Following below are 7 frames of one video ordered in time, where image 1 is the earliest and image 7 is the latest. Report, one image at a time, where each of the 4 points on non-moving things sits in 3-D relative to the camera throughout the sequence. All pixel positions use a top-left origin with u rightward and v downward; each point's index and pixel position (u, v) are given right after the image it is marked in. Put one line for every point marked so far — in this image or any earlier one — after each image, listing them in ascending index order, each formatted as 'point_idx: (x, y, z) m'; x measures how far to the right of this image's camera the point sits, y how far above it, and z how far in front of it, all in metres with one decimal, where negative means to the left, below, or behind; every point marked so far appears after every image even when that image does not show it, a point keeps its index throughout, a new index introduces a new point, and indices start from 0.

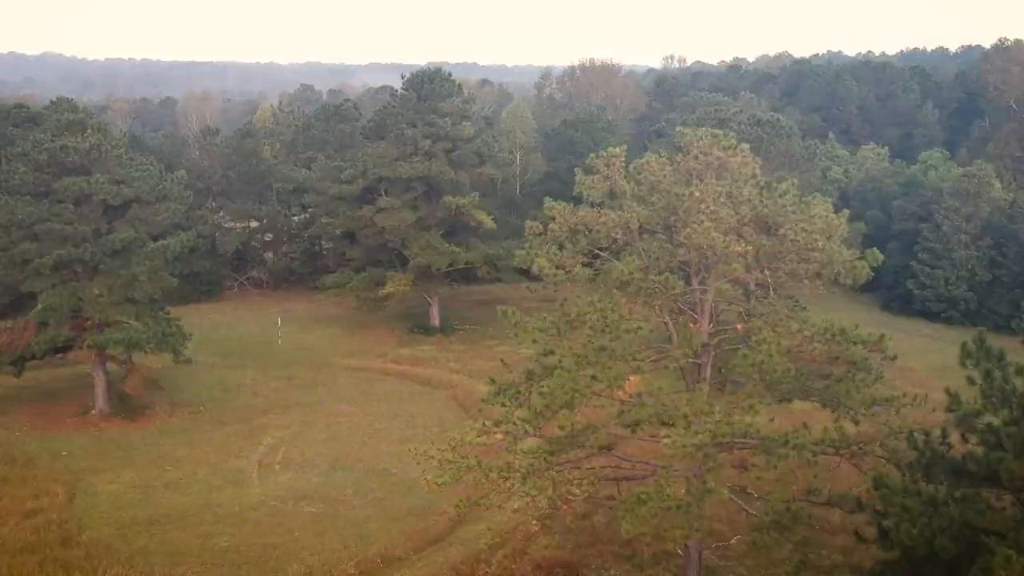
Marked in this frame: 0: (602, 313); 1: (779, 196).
0: (+1.2, -0.3, +9.7) m
1: (+3.5, +1.1, +9.8) m
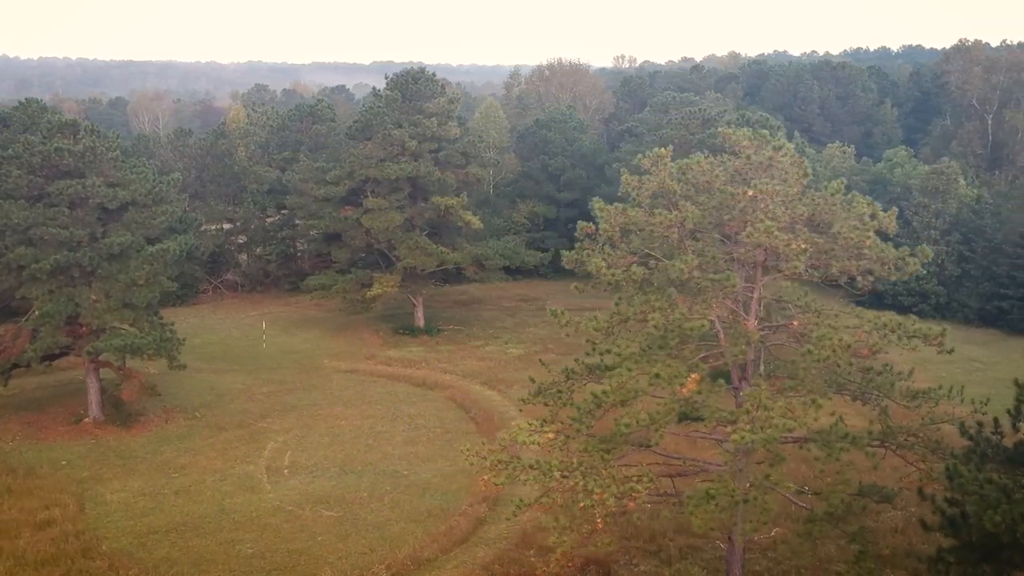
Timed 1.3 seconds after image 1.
0: (+1.9, -0.3, +9.8) m
1: (+4.1, +1.2, +10.0) m
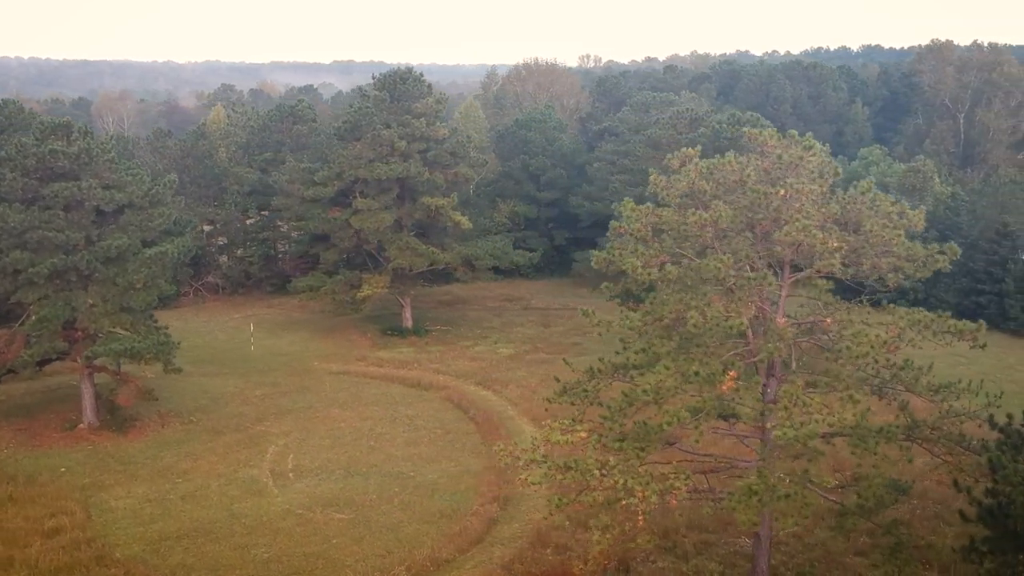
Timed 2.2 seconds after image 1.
0: (+2.3, -0.3, +9.9) m
1: (+4.6, +1.2, +10.2) m
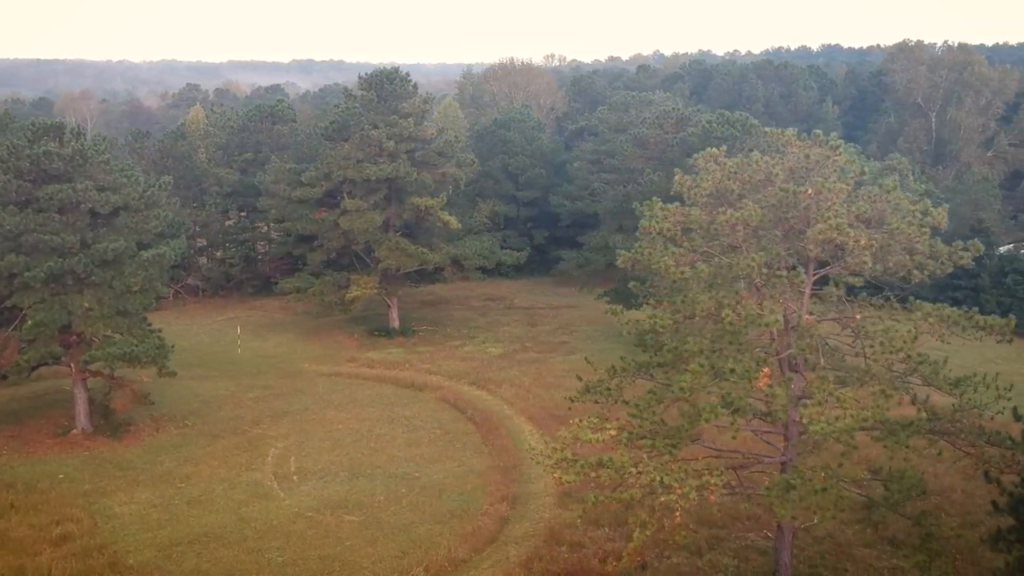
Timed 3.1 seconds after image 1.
0: (+2.7, -0.2, +10.1) m
1: (+5.0, +1.3, +10.4) m
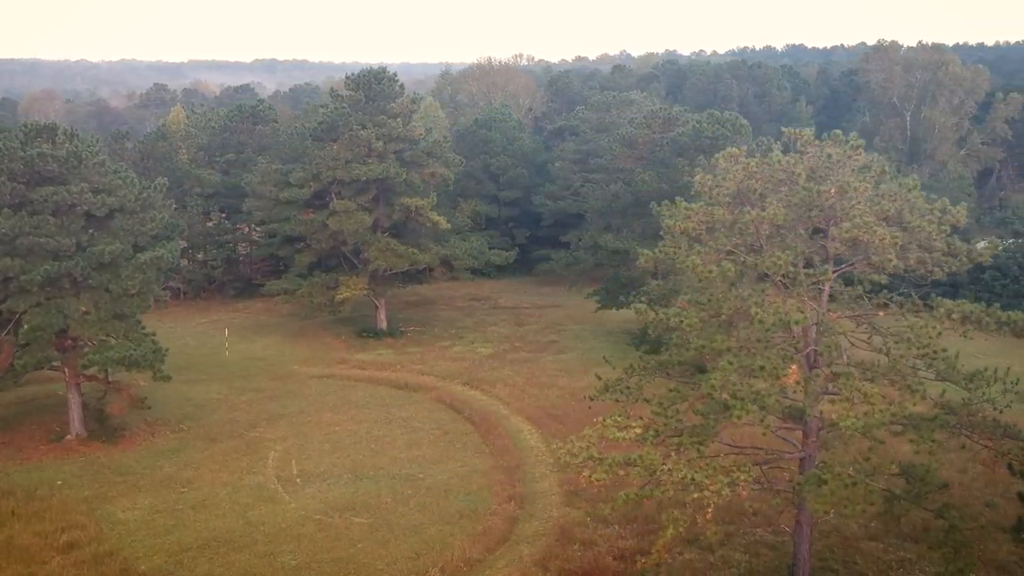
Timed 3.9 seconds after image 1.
0: (+3.1, -0.2, +10.2) m
1: (+5.3, +1.3, +10.6) m
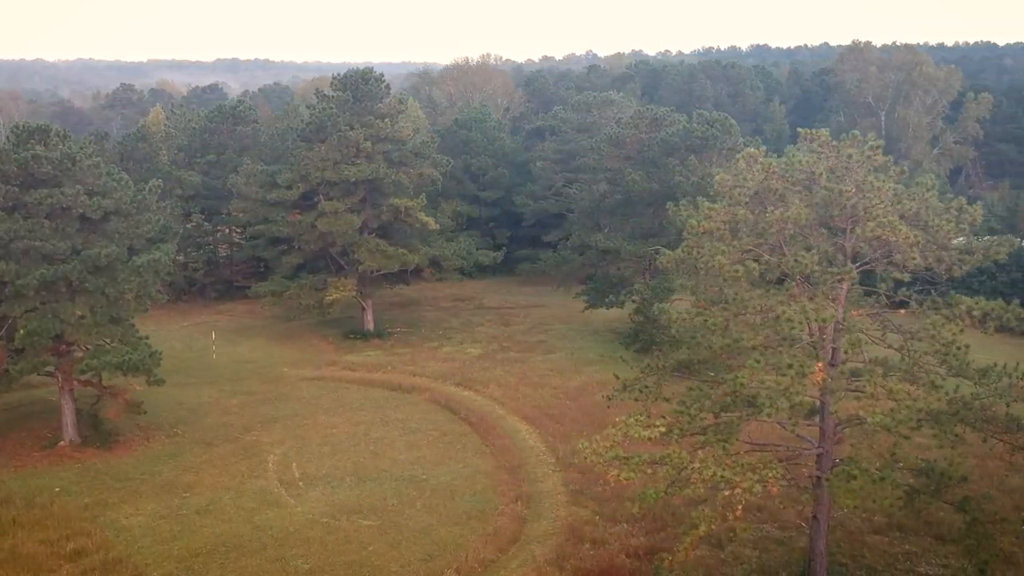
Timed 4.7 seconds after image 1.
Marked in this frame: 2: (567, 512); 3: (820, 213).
0: (+3.4, -0.2, +10.4) m
1: (+5.6, +1.3, +10.8) m
2: (+1.2, -4.9, +17.4) m
3: (+4.1, +1.0, +10.6) m
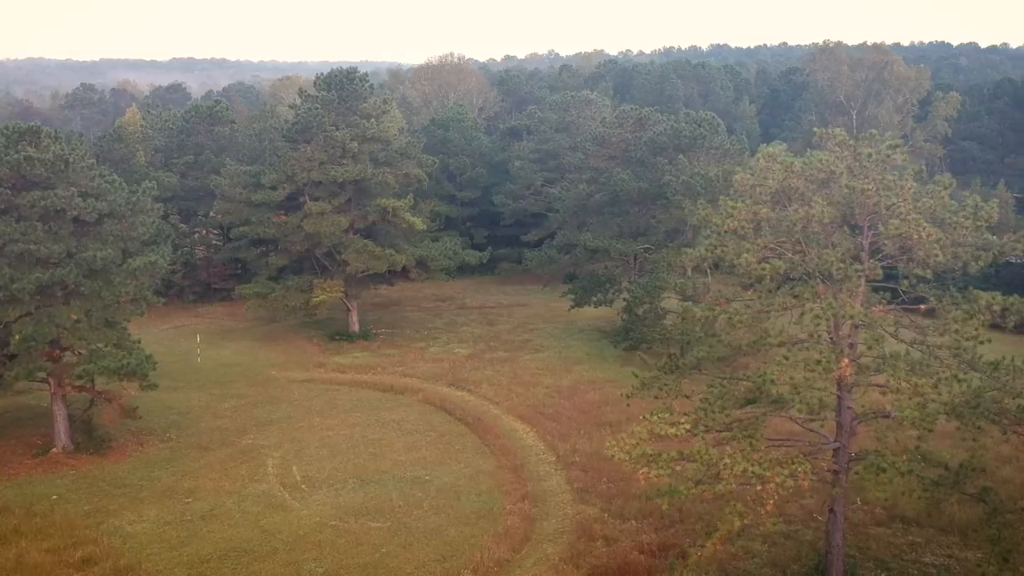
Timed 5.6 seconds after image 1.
0: (+3.8, -0.2, +10.5) m
1: (+6.0, +1.4, +11.1) m
2: (+1.4, -4.9, +17.5) m
3: (+4.5, +1.0, +10.9) m
